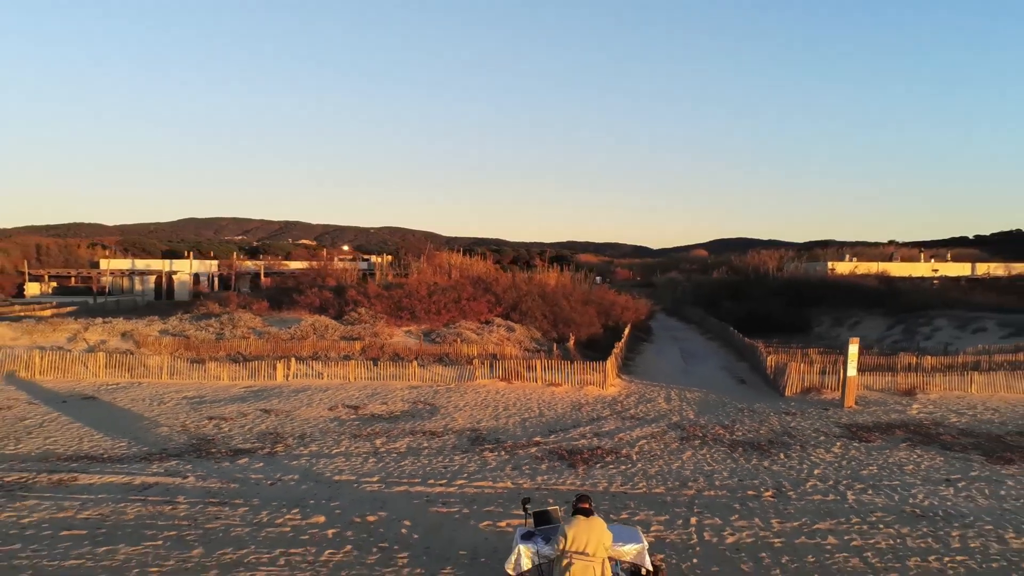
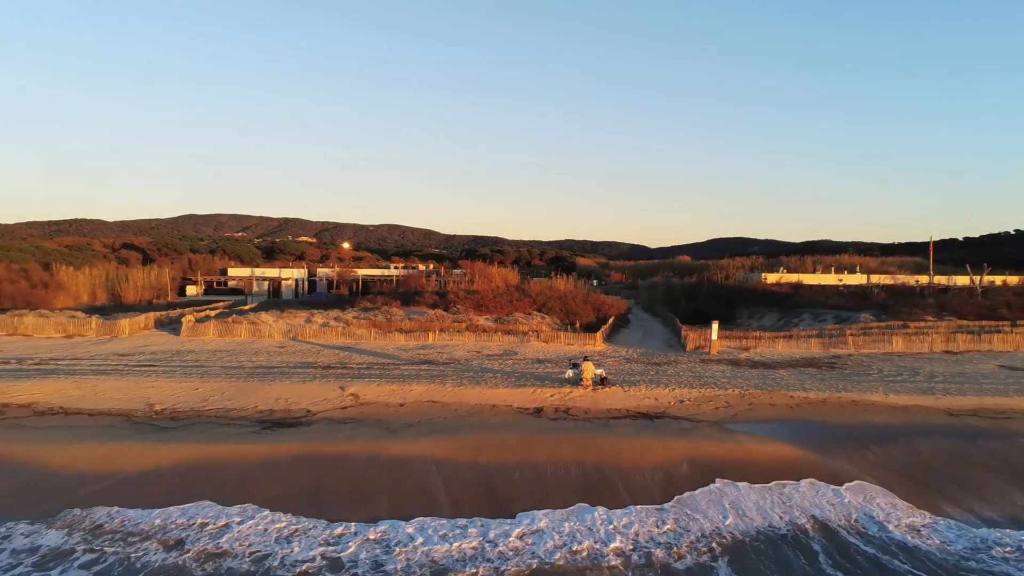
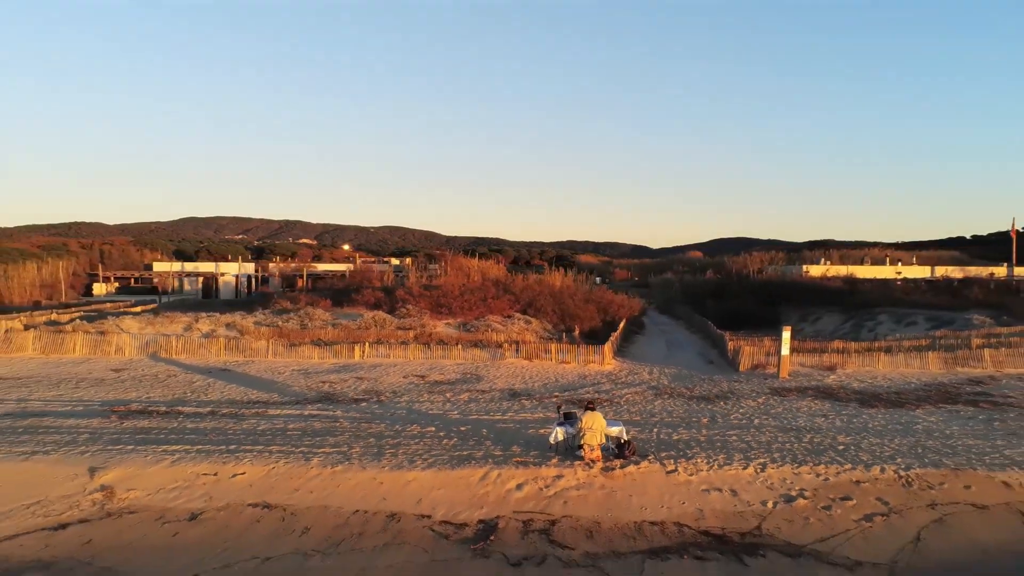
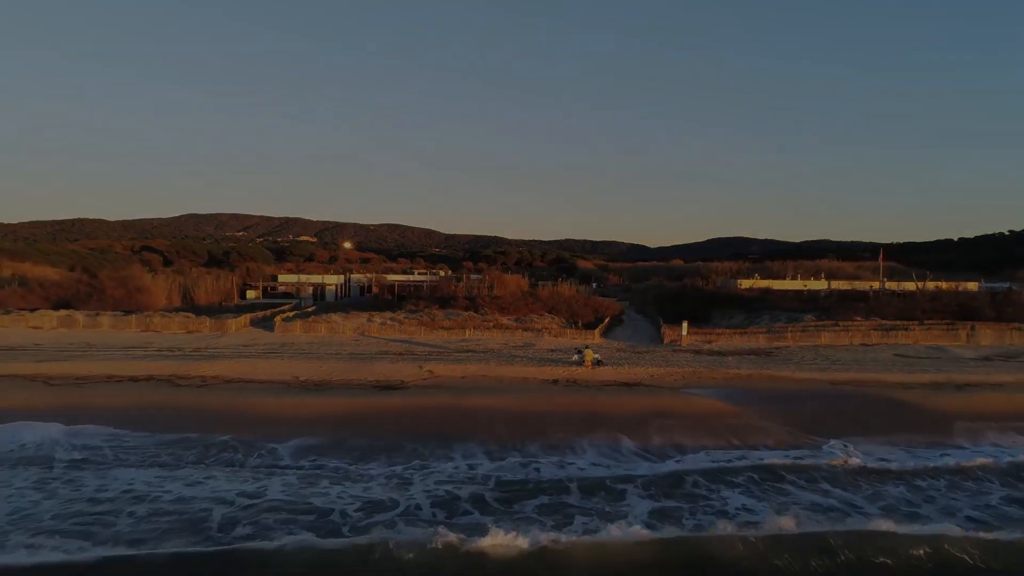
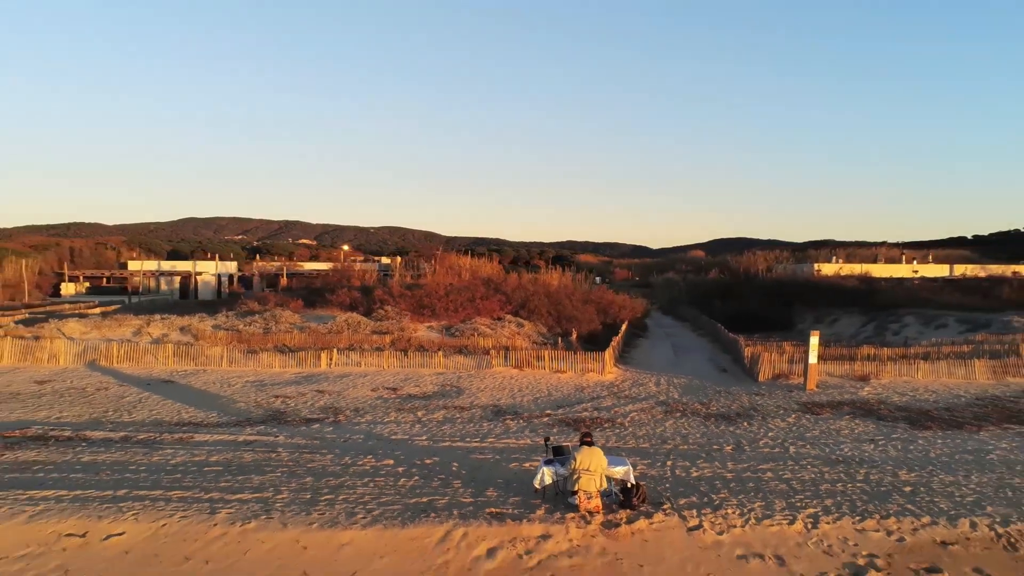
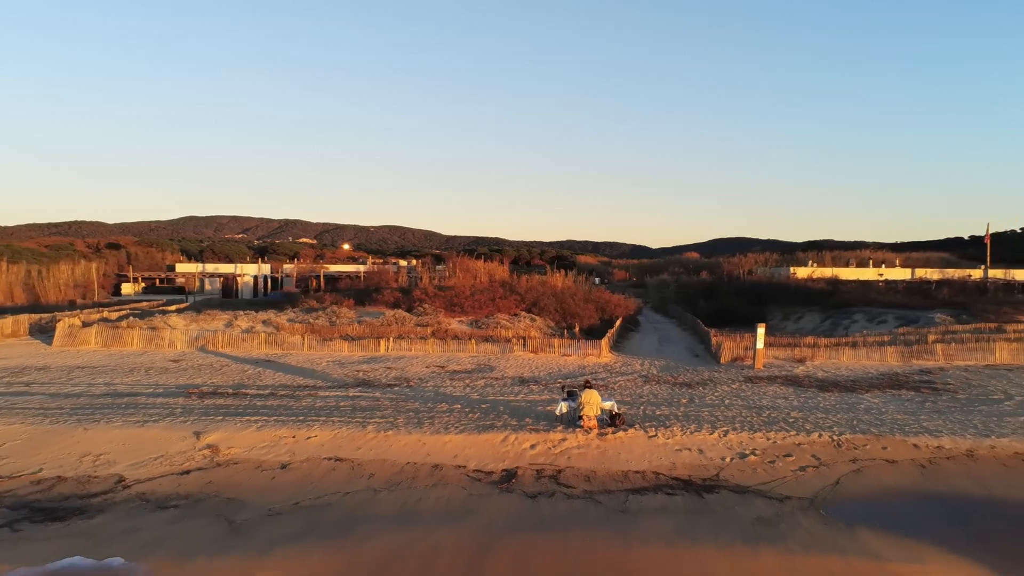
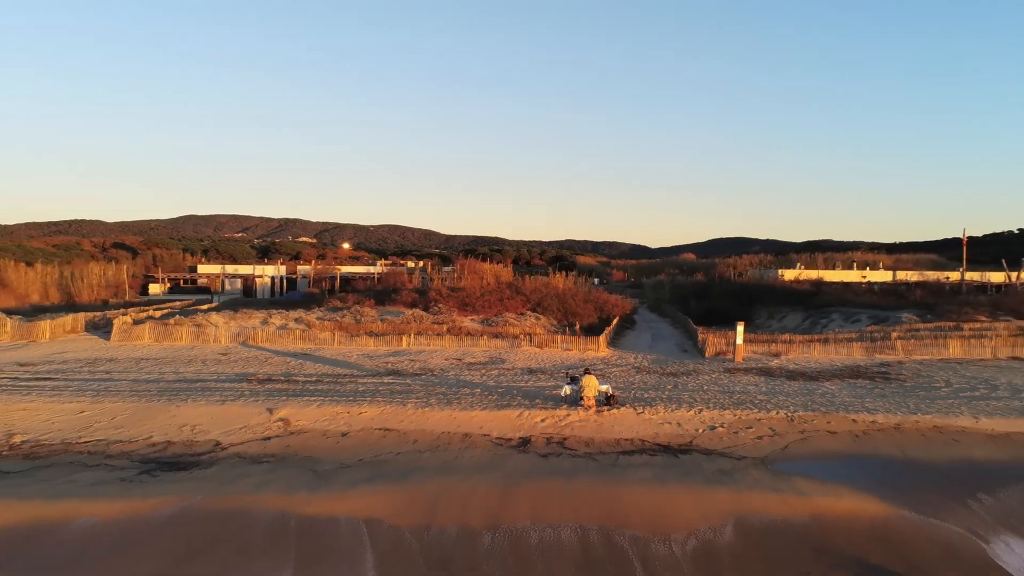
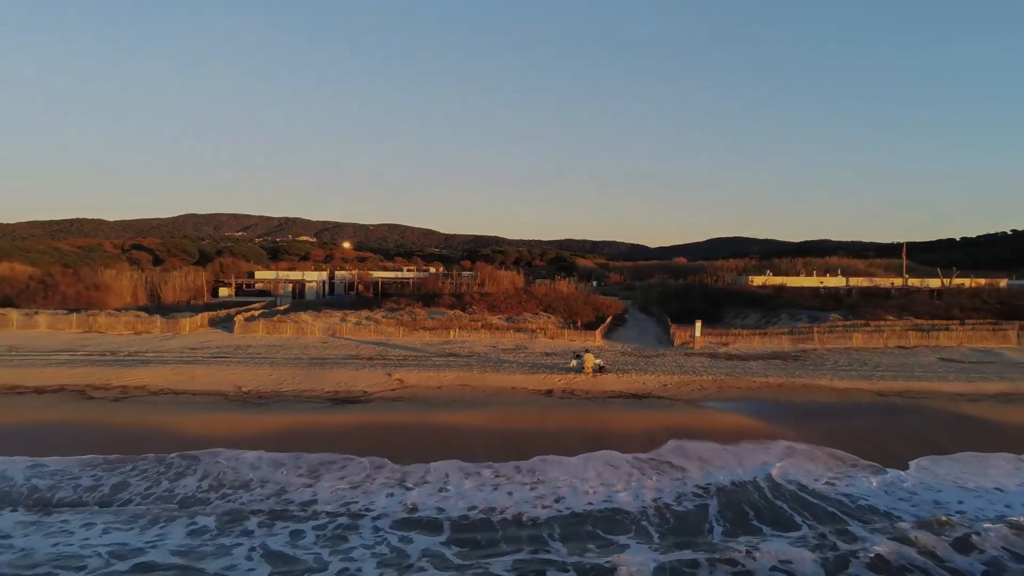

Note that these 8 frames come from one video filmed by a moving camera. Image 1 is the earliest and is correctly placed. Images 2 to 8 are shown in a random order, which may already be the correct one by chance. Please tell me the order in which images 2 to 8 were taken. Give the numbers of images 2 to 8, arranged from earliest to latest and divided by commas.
5, 3, 6, 7, 2, 8, 4
